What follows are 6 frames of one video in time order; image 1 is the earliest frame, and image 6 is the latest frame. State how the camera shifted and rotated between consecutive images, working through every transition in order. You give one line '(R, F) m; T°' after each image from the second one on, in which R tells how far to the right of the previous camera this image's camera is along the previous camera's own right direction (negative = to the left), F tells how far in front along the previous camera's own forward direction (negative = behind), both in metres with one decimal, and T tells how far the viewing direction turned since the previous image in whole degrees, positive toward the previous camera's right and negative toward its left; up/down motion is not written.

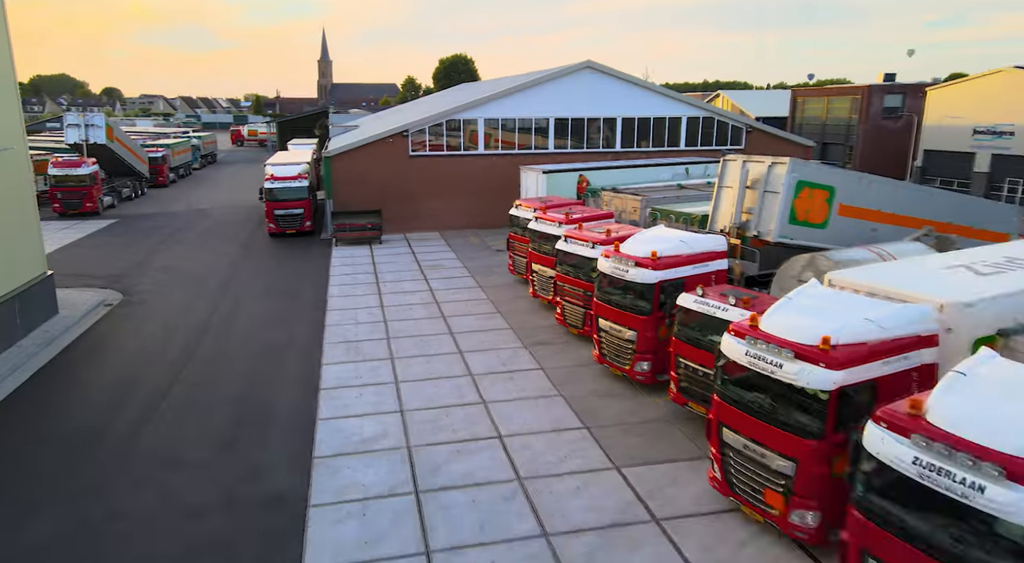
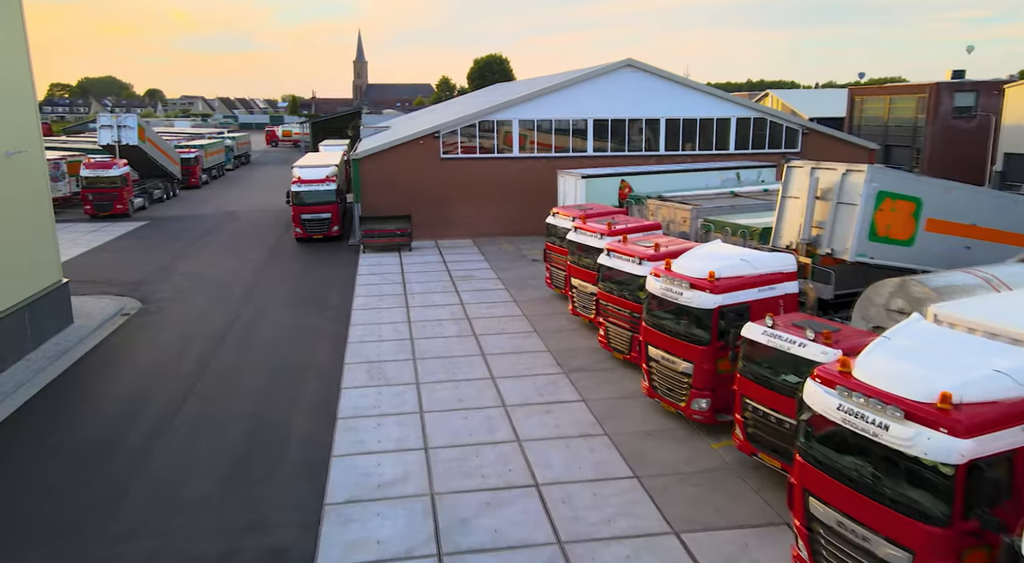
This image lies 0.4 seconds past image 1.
(-0.1, +1.2) m; -3°
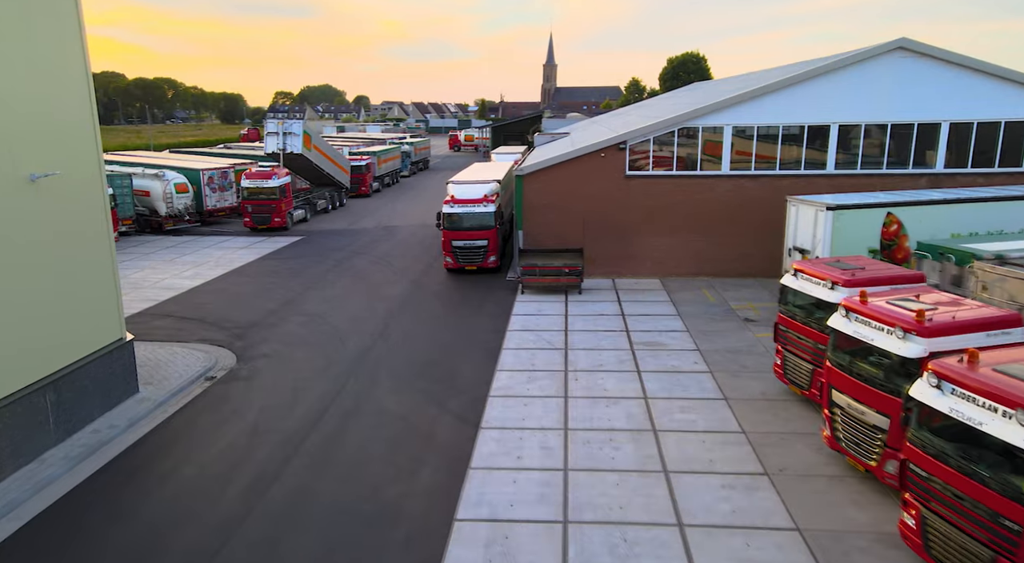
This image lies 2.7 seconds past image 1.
(-0.7, +5.0) m; -16°
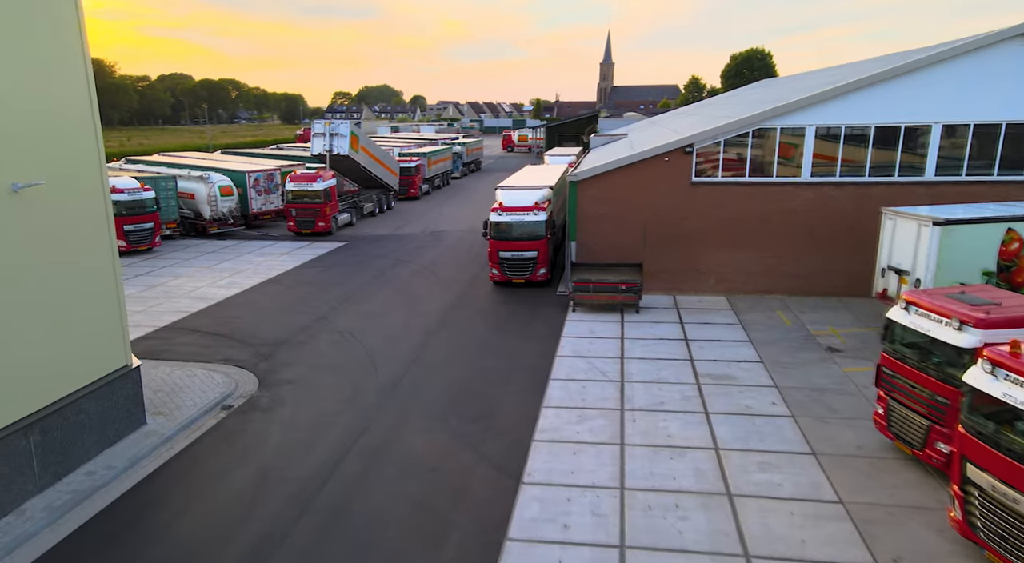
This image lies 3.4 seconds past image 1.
(0.0, +1.5) m; -5°
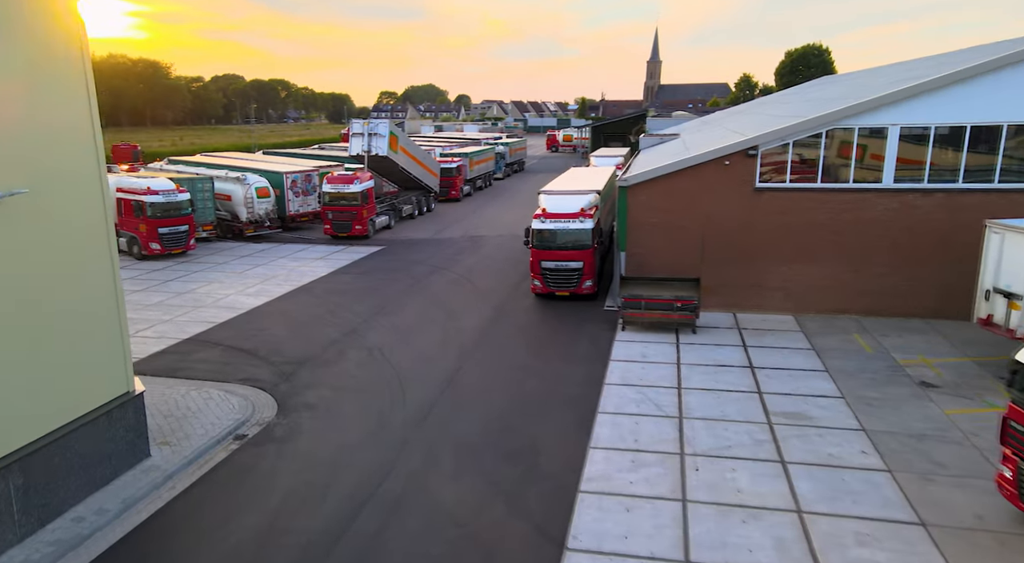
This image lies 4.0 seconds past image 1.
(-0.1, +1.3) m; -4°
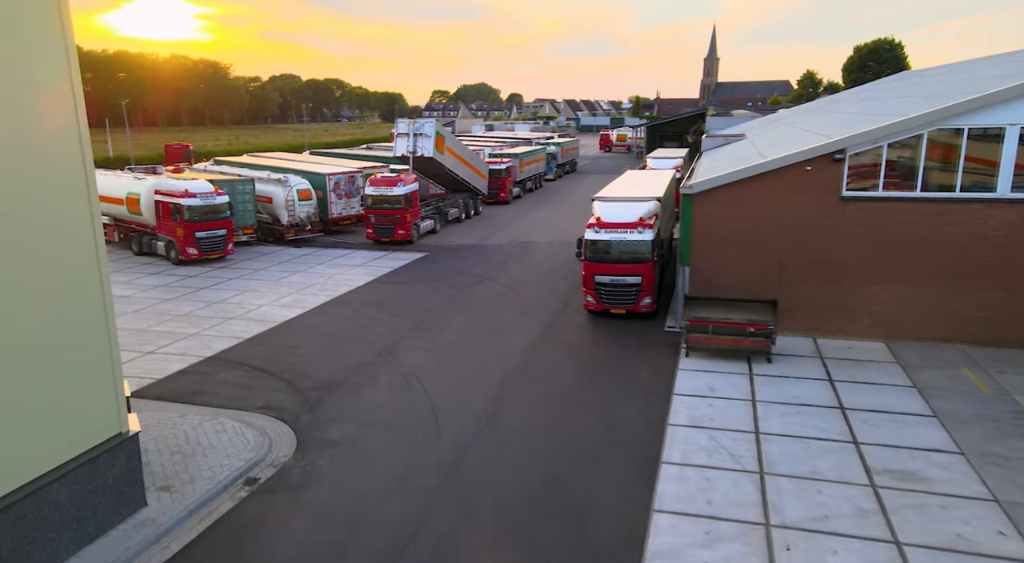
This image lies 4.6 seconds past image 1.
(-0.1, +1.4) m; -5°
